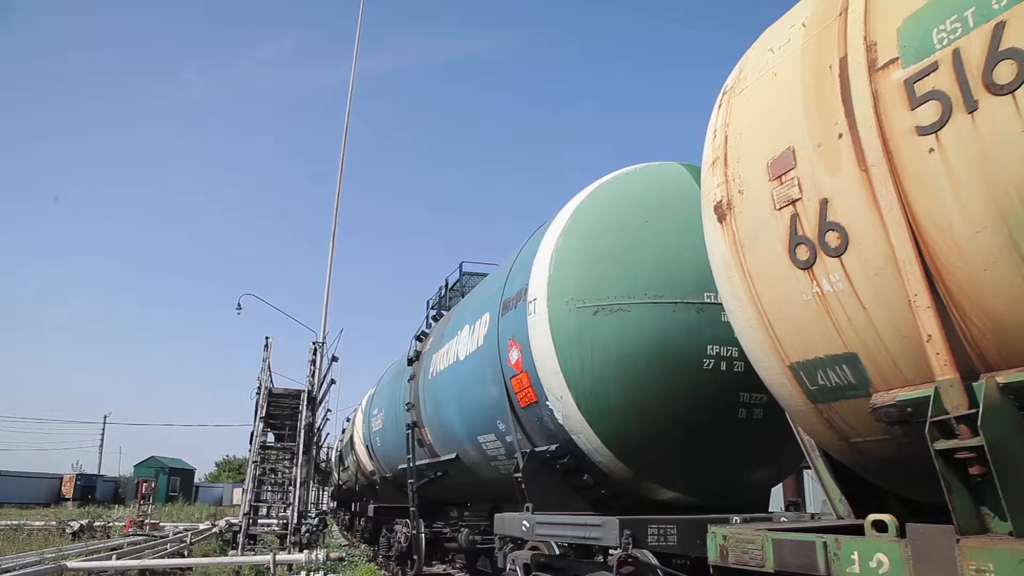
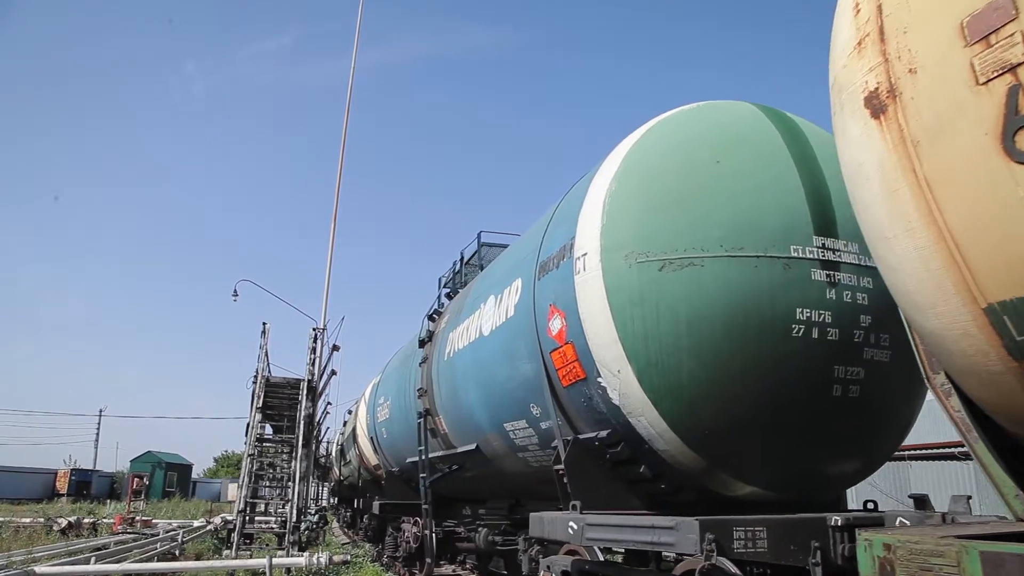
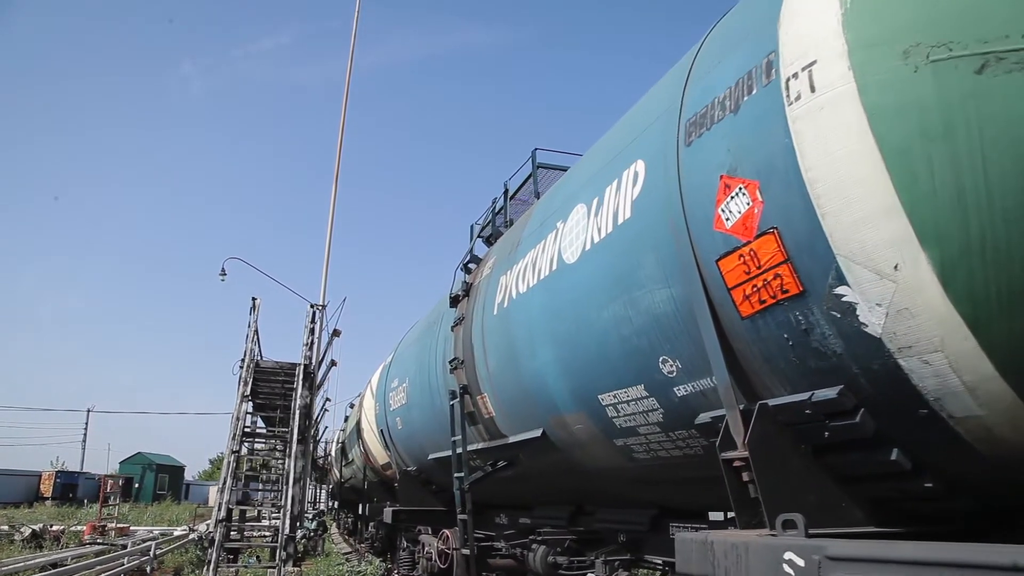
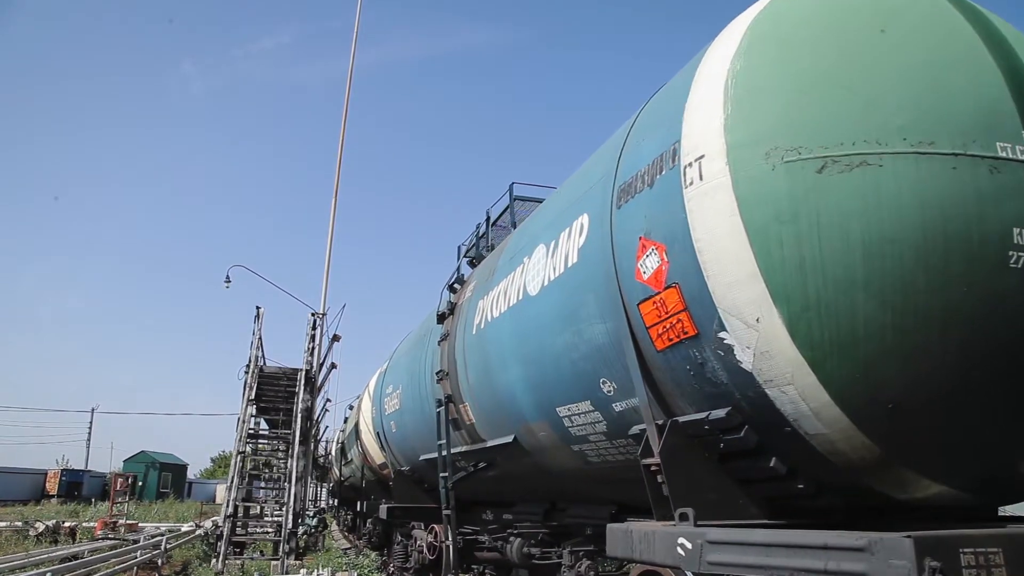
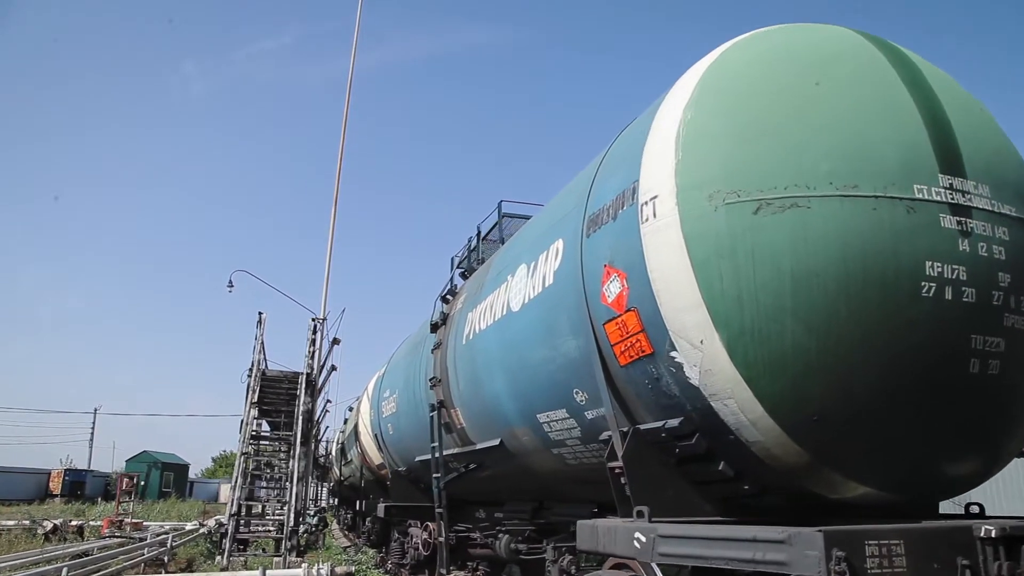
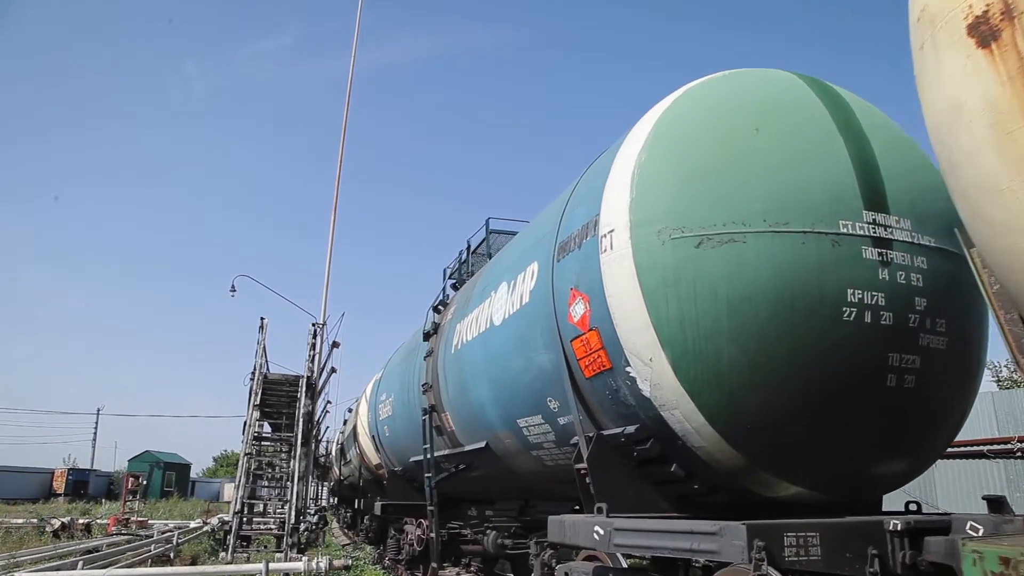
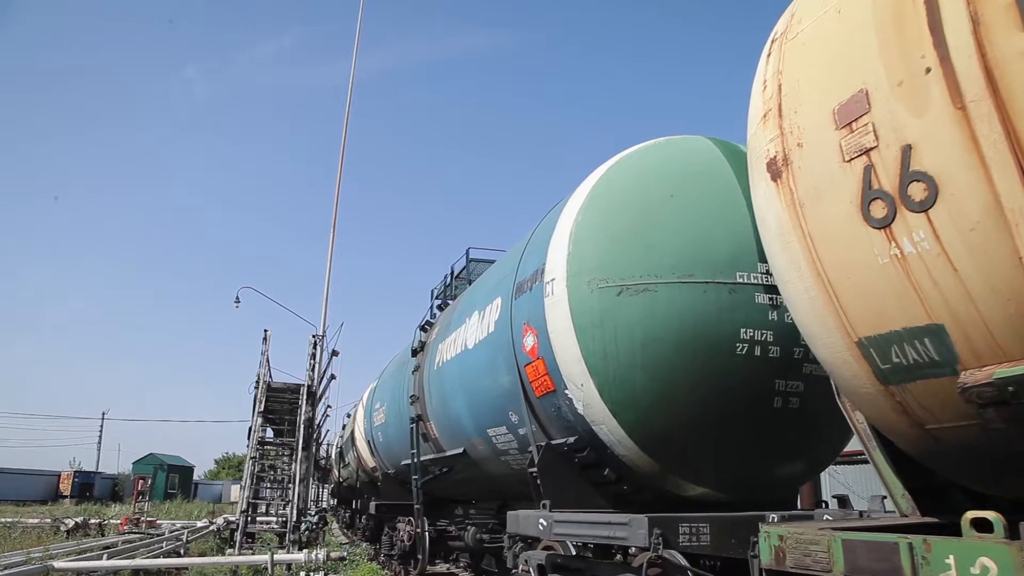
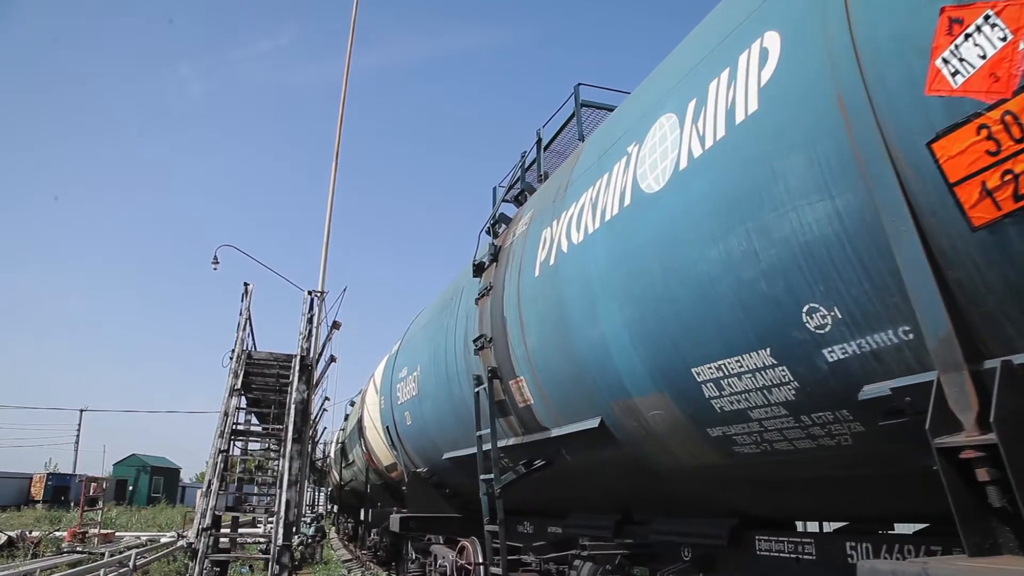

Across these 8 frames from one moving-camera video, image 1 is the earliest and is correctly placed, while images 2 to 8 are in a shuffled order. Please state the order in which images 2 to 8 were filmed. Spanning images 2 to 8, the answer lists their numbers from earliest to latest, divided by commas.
7, 2, 6, 5, 4, 3, 8
